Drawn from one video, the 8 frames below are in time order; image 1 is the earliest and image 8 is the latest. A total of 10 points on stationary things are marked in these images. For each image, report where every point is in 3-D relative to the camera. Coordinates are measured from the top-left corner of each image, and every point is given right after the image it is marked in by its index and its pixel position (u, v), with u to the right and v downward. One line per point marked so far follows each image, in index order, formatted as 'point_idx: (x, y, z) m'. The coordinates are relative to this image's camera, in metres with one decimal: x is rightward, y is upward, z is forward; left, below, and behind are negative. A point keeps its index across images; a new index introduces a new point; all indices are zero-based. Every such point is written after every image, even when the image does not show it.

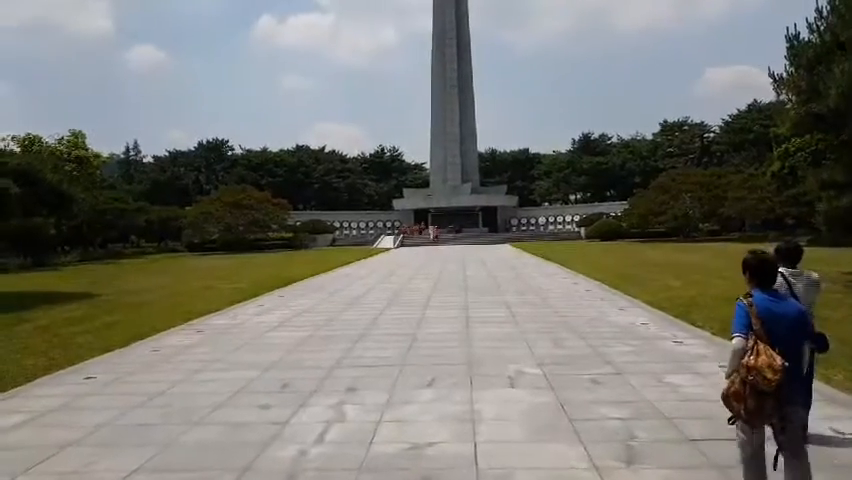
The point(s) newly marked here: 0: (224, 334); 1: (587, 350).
0: (-4.0, -1.9, +12.7) m
1: (+2.6, -1.8, +10.3) m
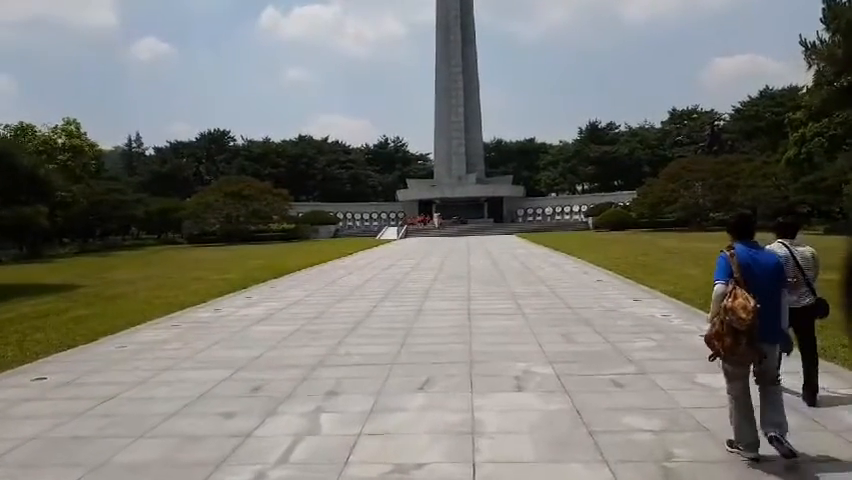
0: (-4.0, -1.6, +11.6) m
1: (+2.5, -1.5, +9.1) m
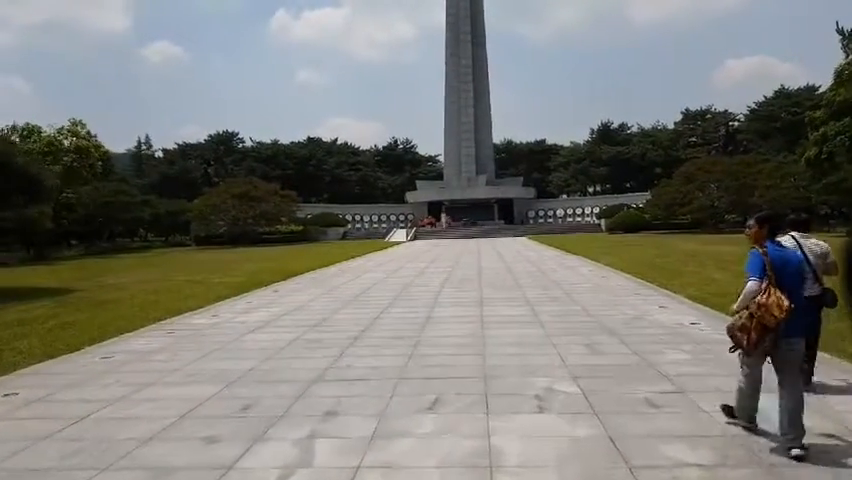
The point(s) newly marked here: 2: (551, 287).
0: (-3.9, -1.6, +10.9) m
1: (+2.6, -1.5, +8.2) m
2: (+3.1, -1.2, +16.0) m
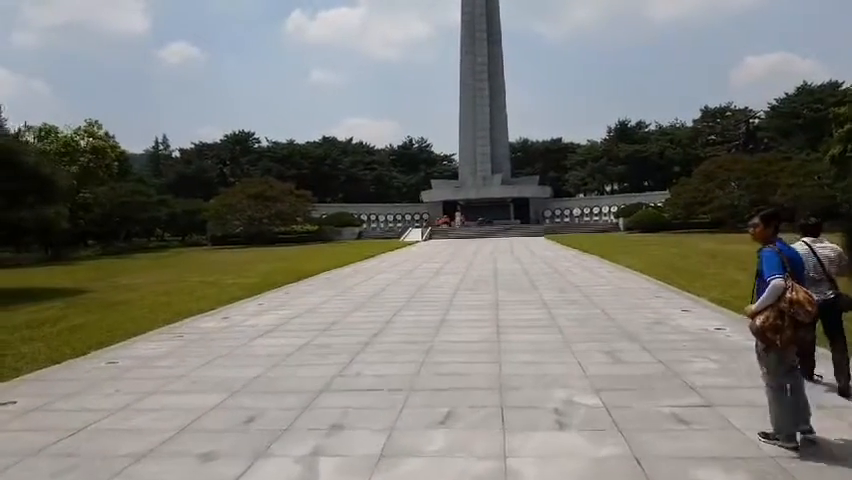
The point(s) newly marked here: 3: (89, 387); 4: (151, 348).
0: (-3.6, -1.7, +10.6) m
1: (+2.8, -1.5, +7.8) m
2: (+3.4, -1.2, +15.6) m
3: (-4.0, -1.8, +7.8) m
4: (-4.3, -1.7, +10.1) m
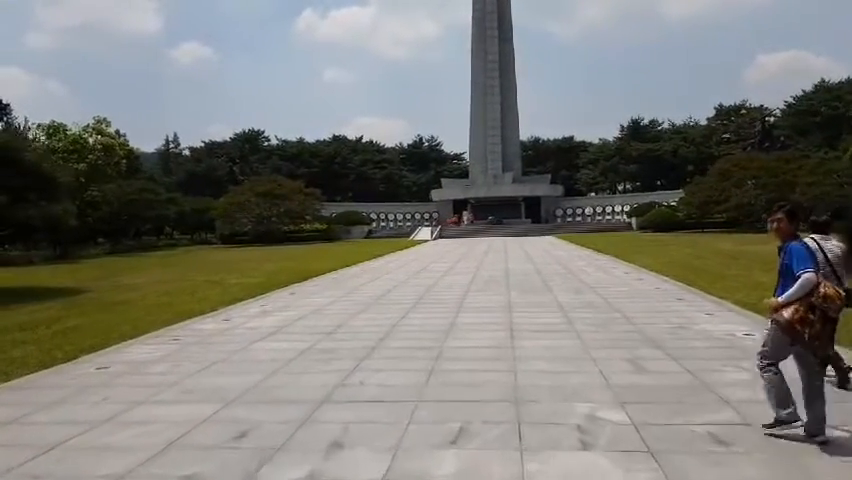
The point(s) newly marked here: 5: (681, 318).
0: (-3.5, -1.6, +10.1) m
1: (+2.9, -1.5, +7.2) m
2: (+3.7, -1.2, +14.9) m
3: (-3.9, -1.7, +7.3) m
4: (-4.1, -1.7, +9.6) m
5: (+4.4, -1.3, +11.2) m
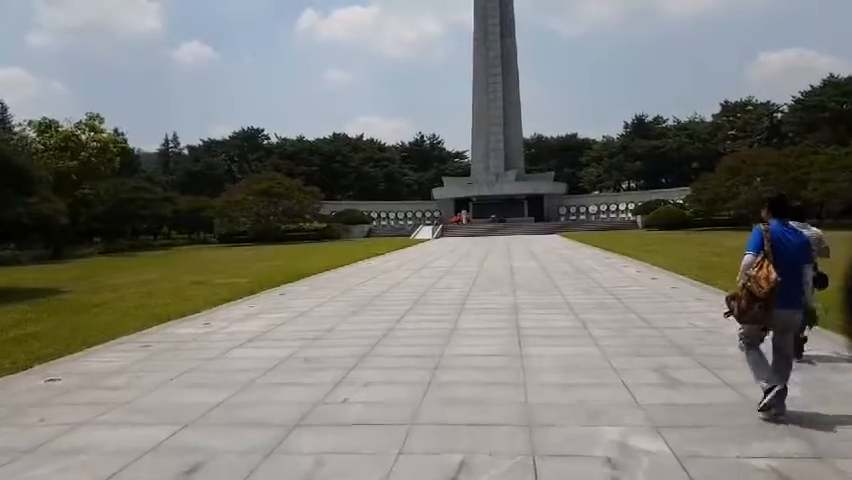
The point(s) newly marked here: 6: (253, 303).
0: (-3.5, -1.6, +9.0) m
1: (+2.8, -1.5, +6.1) m
2: (+3.6, -1.1, +13.8) m
3: (-4.0, -1.7, +6.2) m
4: (-4.2, -1.6, +8.5) m
5: (+4.4, -1.2, +10.1) m
6: (-3.6, -1.3, +13.7) m
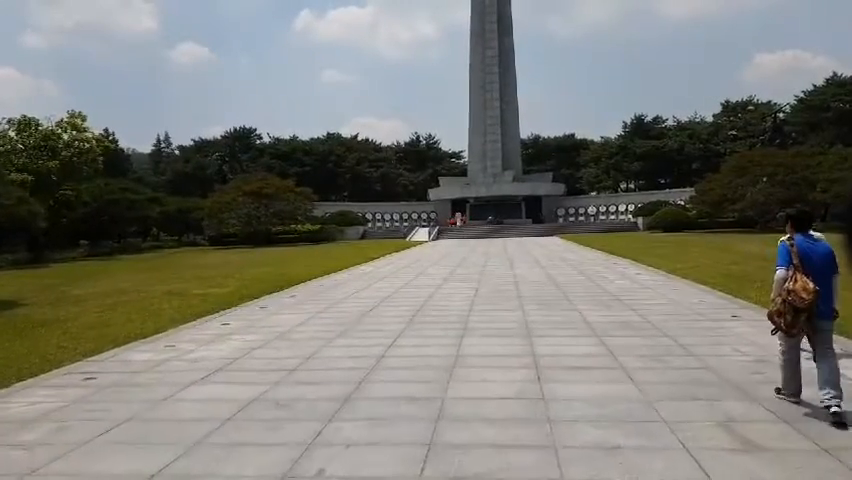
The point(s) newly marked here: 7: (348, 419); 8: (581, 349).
0: (-3.6, -1.7, +7.5) m
1: (+2.8, -1.6, +4.6) m
2: (+3.6, -1.2, +12.3) m
3: (-4.0, -1.8, +4.6) m
4: (-4.2, -1.7, +6.9) m
5: (+4.3, -1.4, +8.6) m
6: (-3.7, -1.5, +12.1) m
7: (-0.7, -1.6, +5.9) m
8: (+2.0, -1.4, +8.6) m
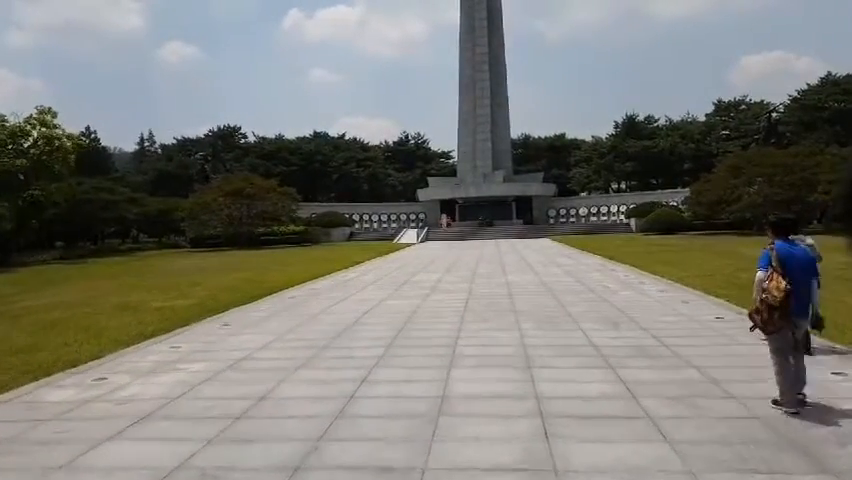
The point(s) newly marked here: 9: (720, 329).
0: (-3.8, -1.9, +5.9) m
1: (+2.7, -1.8, +3.1) m
2: (+3.3, -1.4, +10.9) m
3: (-4.1, -2.0, +3.1) m
4: (-4.4, -1.9, +5.3) m
5: (+4.1, -1.5, +7.1) m
6: (-4.0, -1.6, +10.5) m
7: (-0.9, -1.8, +4.3) m
8: (+1.8, -1.6, +7.1) m
9: (+4.6, -1.4, +10.1) m
